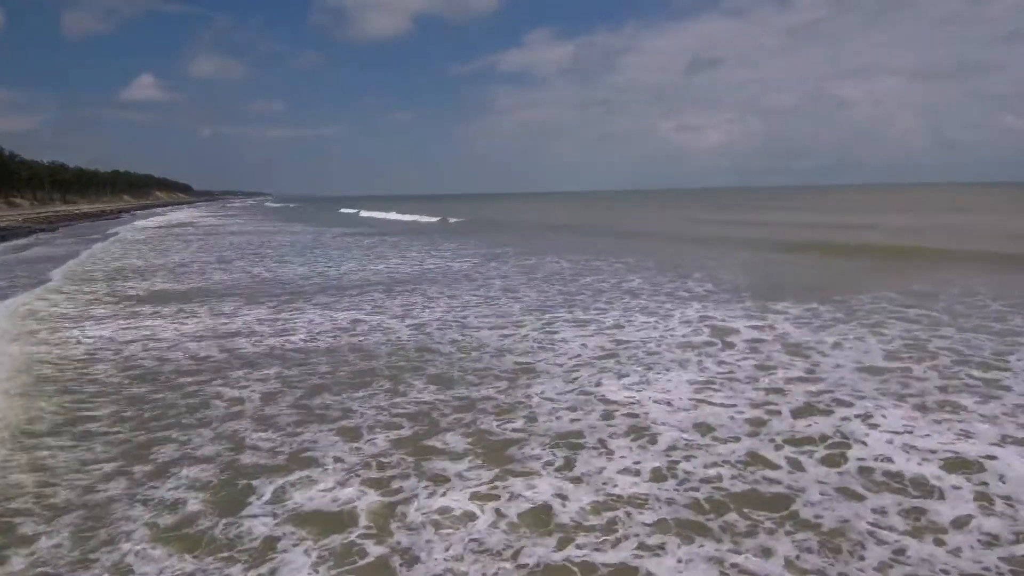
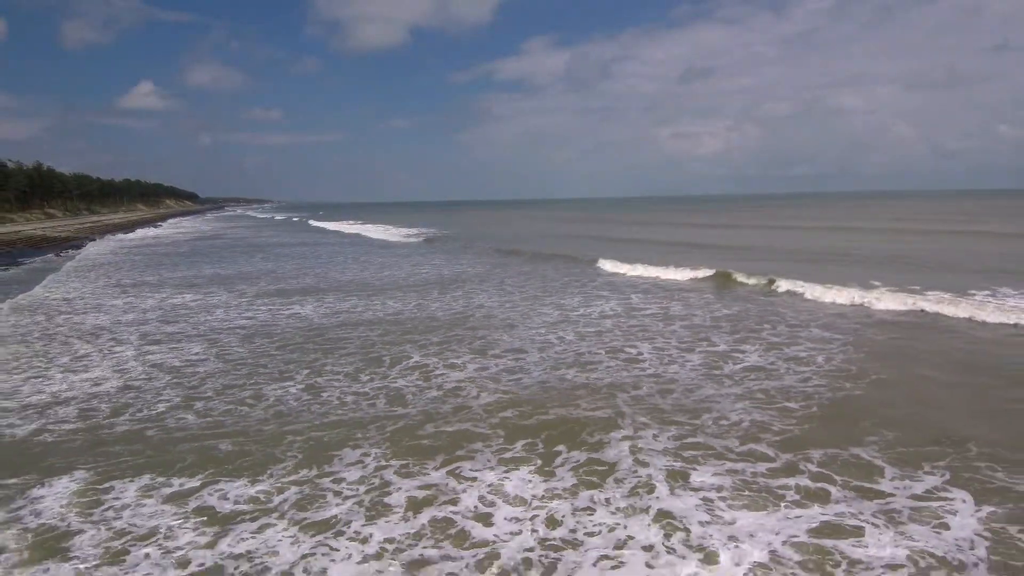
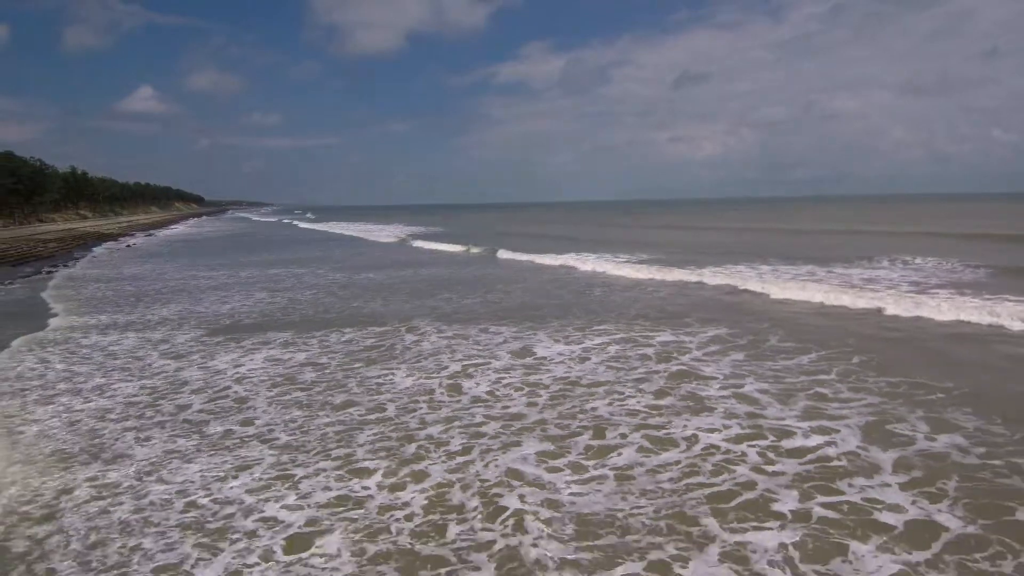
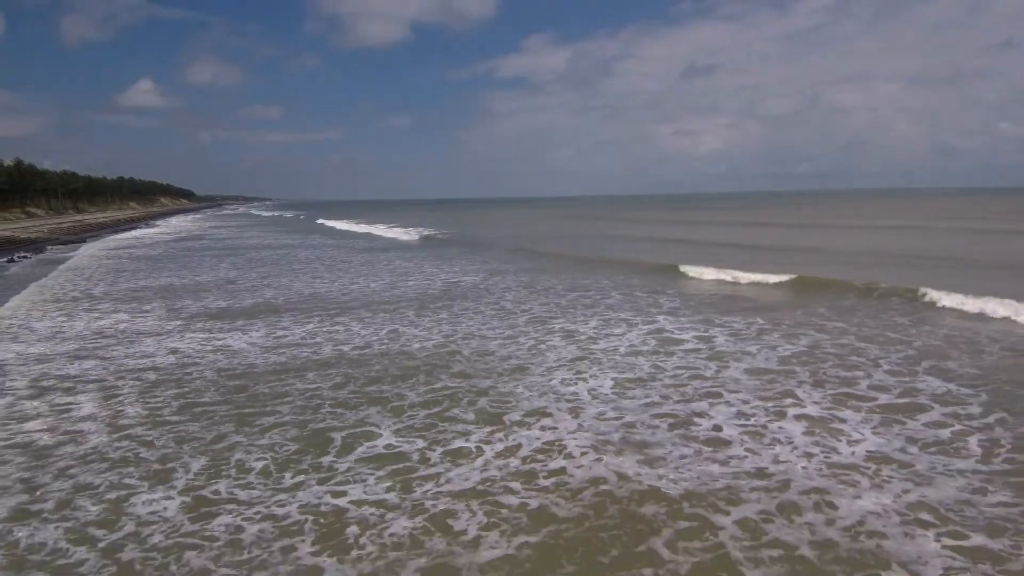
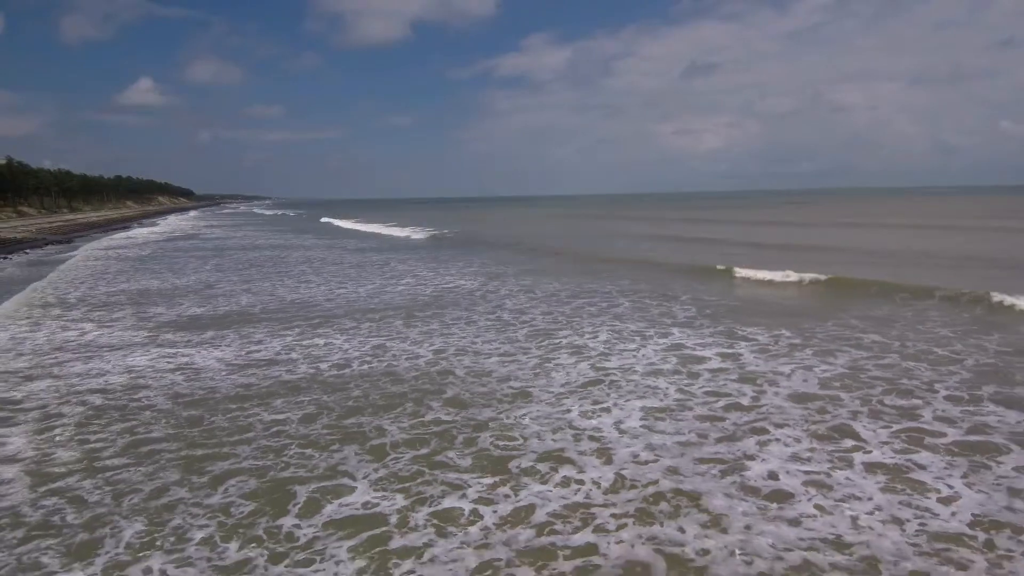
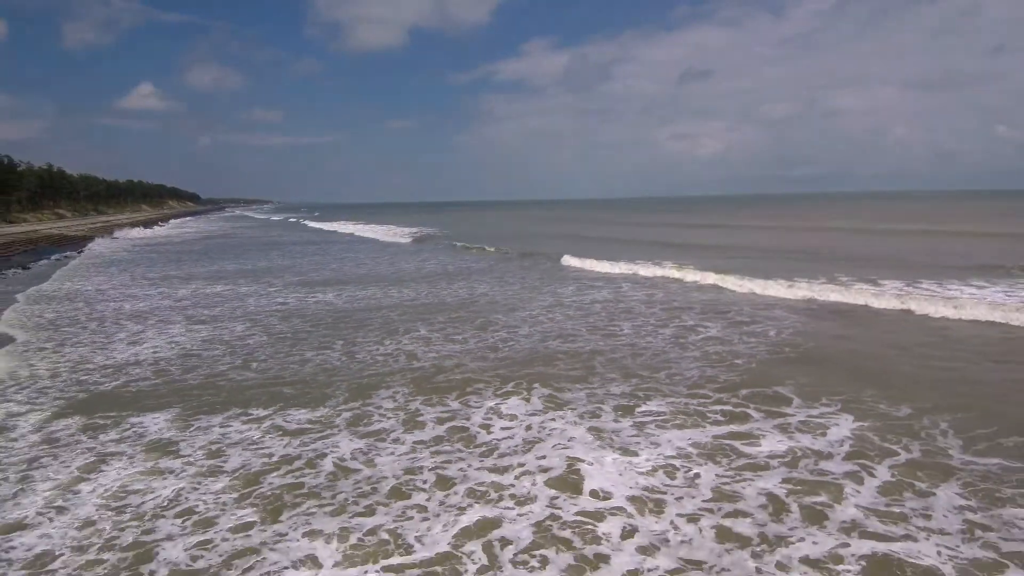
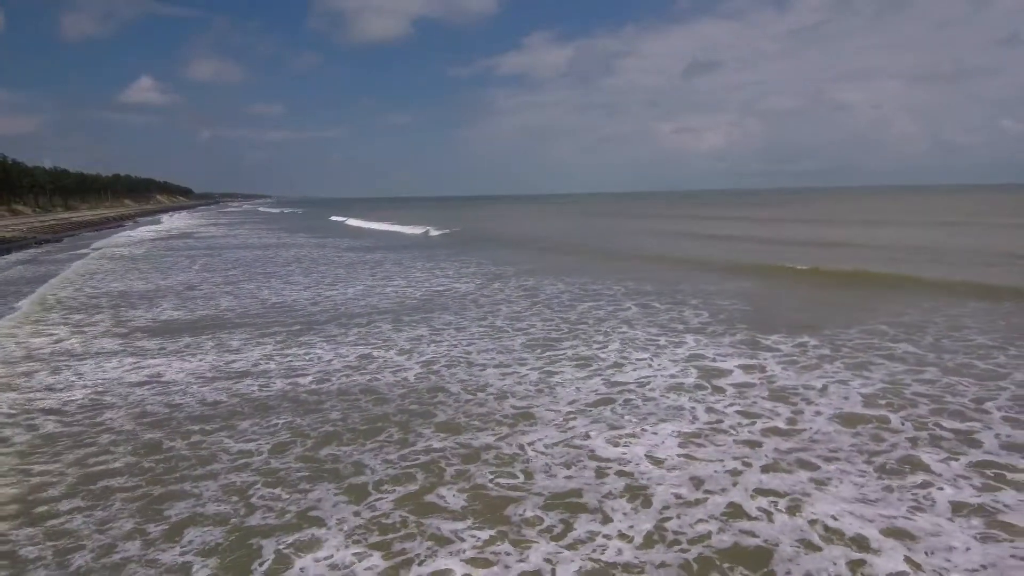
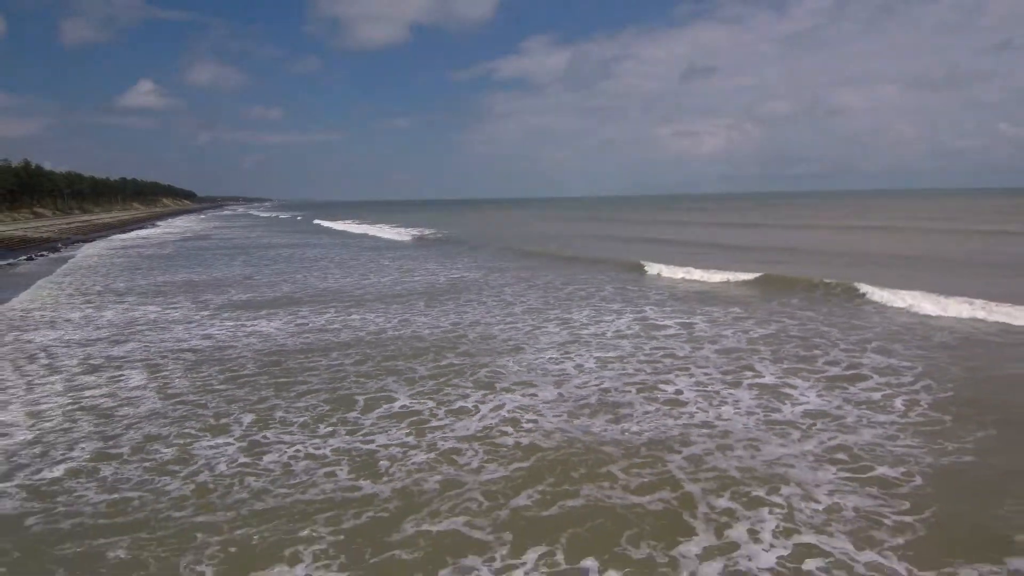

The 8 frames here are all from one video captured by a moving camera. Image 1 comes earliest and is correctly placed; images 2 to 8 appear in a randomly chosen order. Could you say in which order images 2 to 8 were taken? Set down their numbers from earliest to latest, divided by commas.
7, 5, 4, 8, 2, 6, 3
